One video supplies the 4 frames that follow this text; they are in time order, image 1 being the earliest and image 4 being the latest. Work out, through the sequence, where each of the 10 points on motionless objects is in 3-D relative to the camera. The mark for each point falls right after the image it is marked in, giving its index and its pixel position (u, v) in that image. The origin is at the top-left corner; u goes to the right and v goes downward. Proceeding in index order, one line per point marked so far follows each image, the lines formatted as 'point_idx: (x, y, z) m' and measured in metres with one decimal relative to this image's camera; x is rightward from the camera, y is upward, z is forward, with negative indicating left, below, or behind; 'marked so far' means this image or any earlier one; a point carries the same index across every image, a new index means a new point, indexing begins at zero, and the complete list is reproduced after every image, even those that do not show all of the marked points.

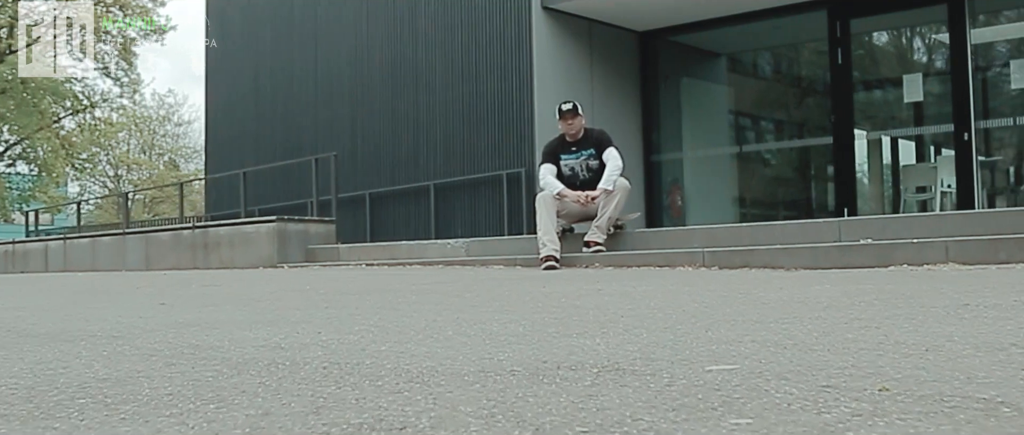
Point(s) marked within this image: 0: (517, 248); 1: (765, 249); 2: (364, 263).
0: (+0.1, -0.3, +8.8) m
1: (+1.7, -0.2, +6.3) m
2: (-1.6, -0.5, +10.0) m
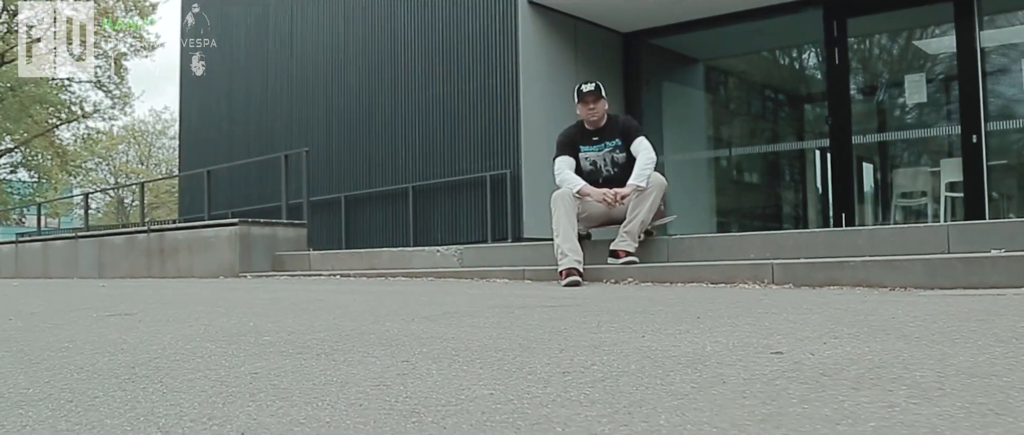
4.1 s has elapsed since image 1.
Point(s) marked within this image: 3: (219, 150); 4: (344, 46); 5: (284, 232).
0: (+0.1, -0.3, +7.4) m
1: (+1.8, -0.2, +5.0) m
2: (-1.6, -0.5, +8.6) m
3: (-4.6, +1.0, +14.7) m
4: (-2.3, +2.3, +12.8) m
5: (-2.4, -0.2, +10.1) m
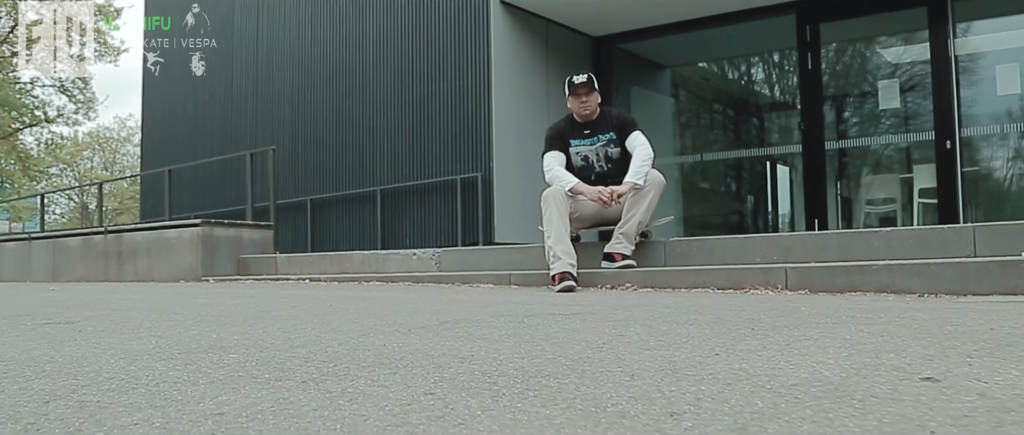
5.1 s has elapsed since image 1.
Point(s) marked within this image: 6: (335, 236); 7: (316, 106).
0: (-0.1, -0.3, +7.0) m
1: (+1.7, -0.2, +4.6) m
2: (-1.8, -0.5, +8.1) m
3: (-4.9, +1.0, +14.1) m
4: (-2.6, +2.3, +12.3) m
5: (-2.7, -0.2, +9.5) m
6: (-2.2, -0.2, +12.0) m
7: (-2.5, +1.5, +12.2) m
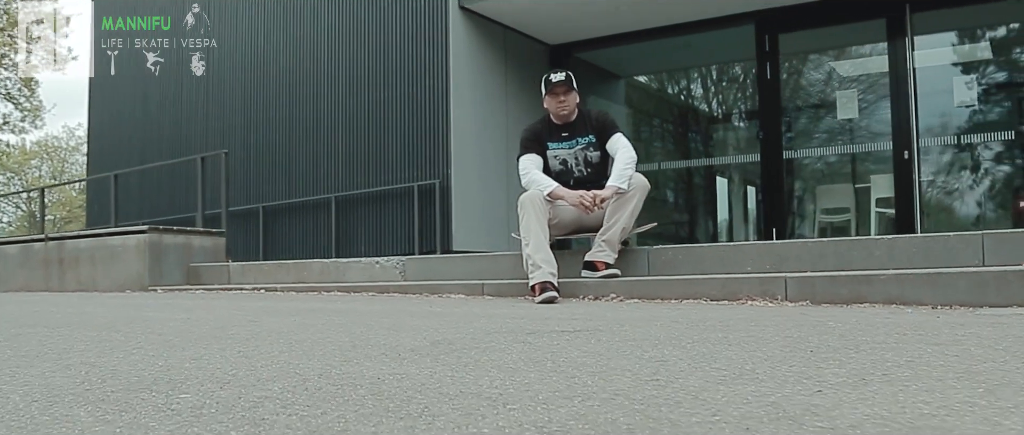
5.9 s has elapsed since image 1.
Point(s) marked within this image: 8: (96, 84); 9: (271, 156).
0: (-0.3, -0.4, +6.6) m
1: (+1.6, -0.3, +4.3) m
2: (-2.0, -0.6, +7.7) m
3: (-5.5, +0.9, +13.5) m
4: (-3.1, +2.2, +11.8) m
5: (-3.0, -0.2, +9.0) m
6: (-2.7, -0.3, +11.5) m
7: (-3.0, +1.4, +11.7) m
8: (-6.2, +2.0, +14.1) m
9: (-3.0, +0.8, +11.7) m
